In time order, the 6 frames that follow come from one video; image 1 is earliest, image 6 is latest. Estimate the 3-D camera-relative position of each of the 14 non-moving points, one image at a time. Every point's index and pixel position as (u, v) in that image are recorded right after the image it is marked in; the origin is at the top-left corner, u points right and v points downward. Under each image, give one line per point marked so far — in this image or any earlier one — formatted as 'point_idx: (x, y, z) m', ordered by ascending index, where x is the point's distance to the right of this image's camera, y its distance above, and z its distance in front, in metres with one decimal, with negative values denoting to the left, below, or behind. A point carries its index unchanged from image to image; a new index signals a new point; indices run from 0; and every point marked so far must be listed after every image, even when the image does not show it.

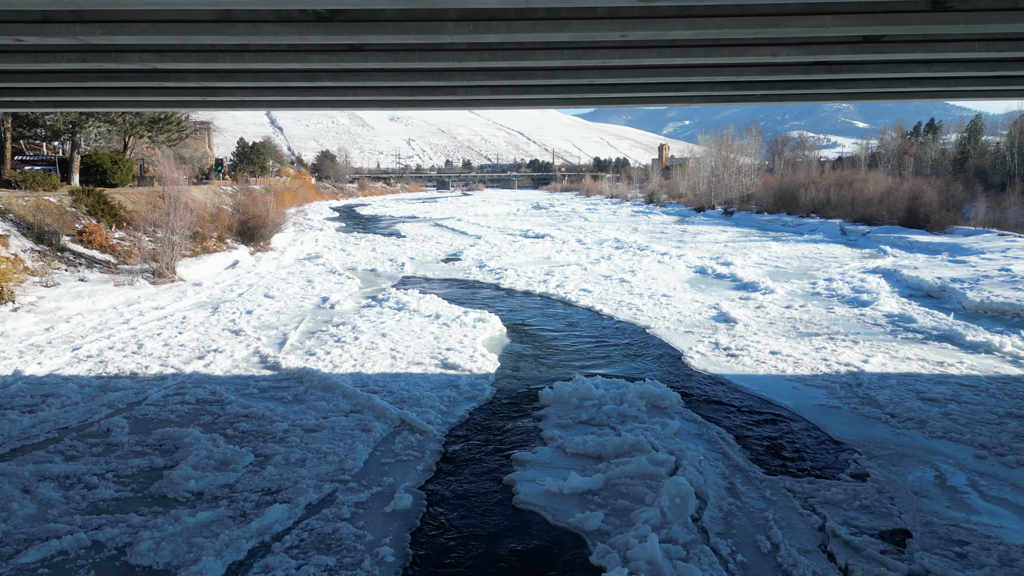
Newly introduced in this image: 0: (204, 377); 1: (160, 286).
0: (-3.0, -0.9, +8.5) m
1: (-6.1, 0.0, +14.9) m
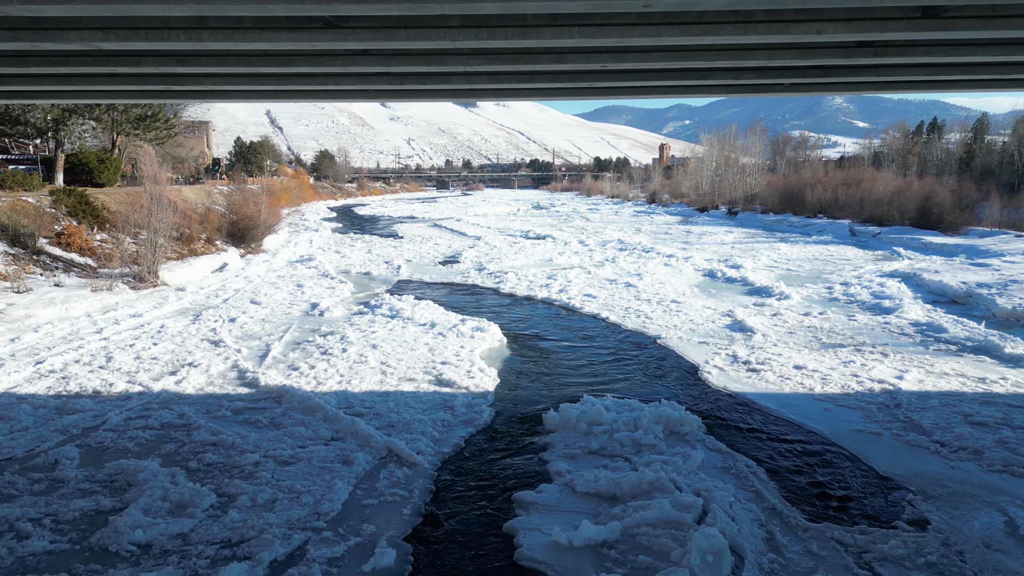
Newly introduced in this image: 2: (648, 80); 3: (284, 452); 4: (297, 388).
0: (-3.0, -1.0, +7.7) m
1: (-6.1, -0.1, +14.1) m
2: (+1.3, +1.9, +7.8) m
3: (-1.6, -1.1, +6.0) m
4: (-2.0, -0.9, +8.0) m
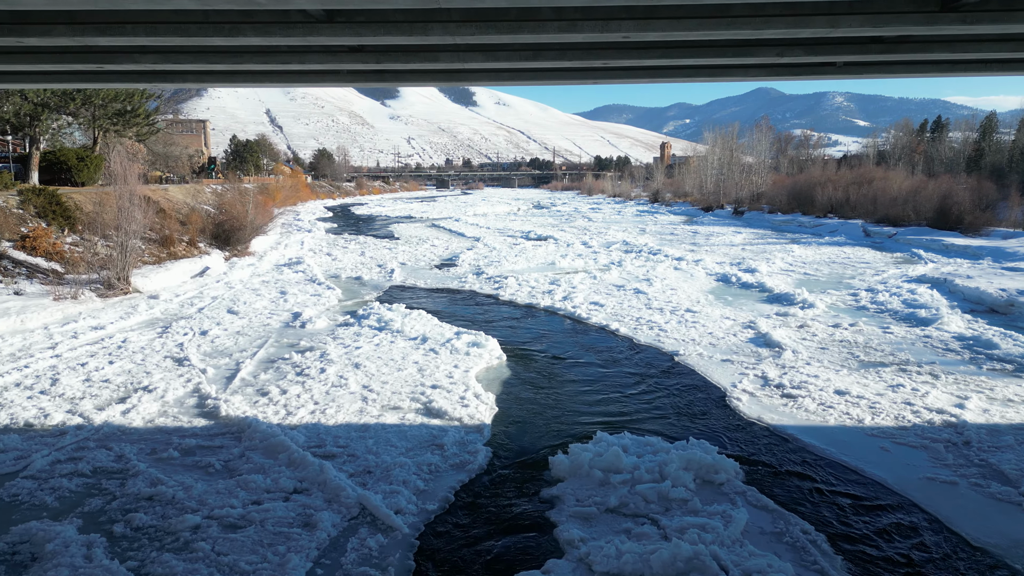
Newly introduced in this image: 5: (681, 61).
0: (-3.0, -1.1, +6.6) m
1: (-6.1, -0.2, +13.0) m
2: (+1.3, +1.8, +6.7) m
3: (-1.6, -1.3, +4.9) m
4: (-2.0, -1.0, +6.9) m
5: (+1.3, +1.8, +6.8) m
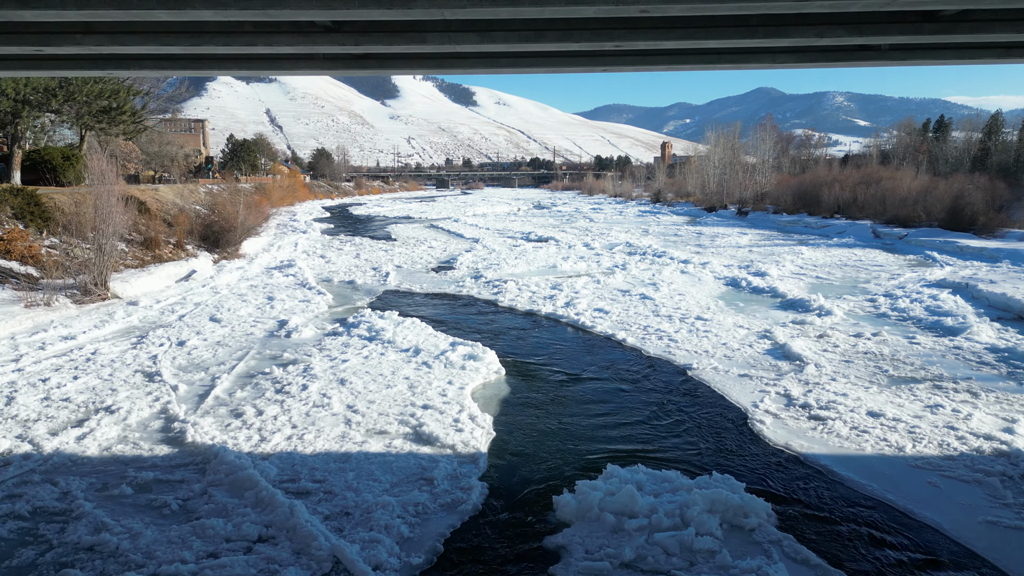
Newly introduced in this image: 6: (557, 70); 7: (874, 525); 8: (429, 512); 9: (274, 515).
0: (-3.0, -1.2, +5.9) m
1: (-6.1, -0.3, +12.3) m
2: (+1.3, +1.7, +6.0) m
3: (-1.6, -1.4, +4.2) m
4: (-2.0, -1.1, +6.1) m
5: (+1.3, +1.7, +6.0) m
6: (+0.4, +1.8, +7.2) m
7: (+2.0, -1.3, +4.8) m
8: (-0.5, -1.3, +5.0) m
9: (-1.3, -1.3, +4.8) m
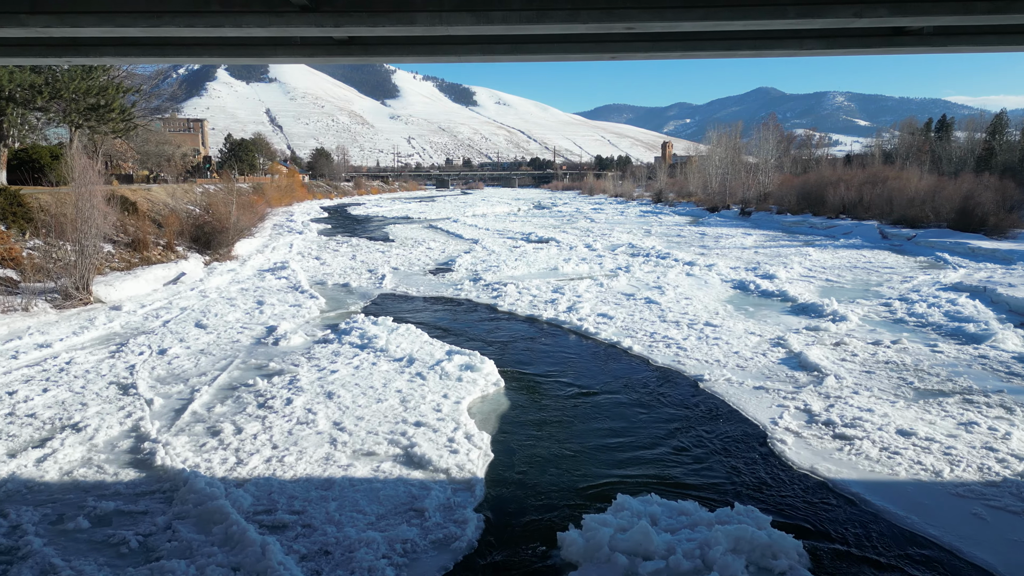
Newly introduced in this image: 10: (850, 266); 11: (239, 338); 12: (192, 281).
0: (-3.0, -1.2, +5.3) m
1: (-6.1, -0.3, +11.8) m
2: (+1.3, +1.6, +5.4) m
3: (-1.6, -1.4, +3.7) m
4: (-2.0, -1.2, +5.6) m
5: (+1.3, +1.6, +5.5) m
6: (+0.4, +1.8, +6.7) m
7: (+2.0, -1.4, +4.3) m
8: (-0.5, -1.3, +4.4) m
9: (-1.3, -1.3, +4.3) m
10: (+7.3, +0.5, +18.7) m
11: (-3.3, -0.6, +10.5) m
12: (-5.7, +0.1, +15.3) m
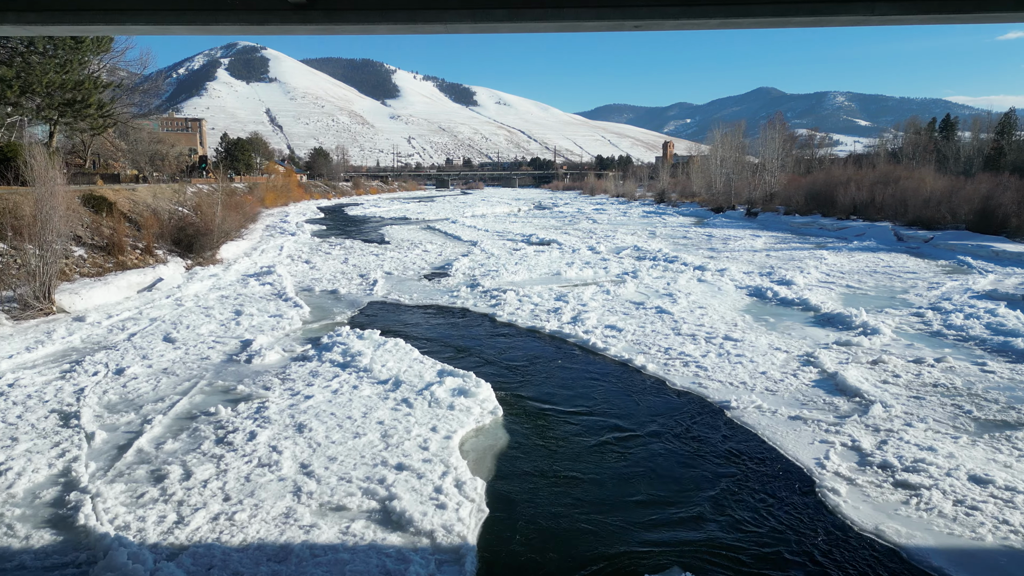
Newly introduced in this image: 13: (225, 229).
0: (-3.0, -1.4, +4.3) m
1: (-6.1, -0.4, +10.7) m
2: (+1.3, +1.5, +4.4) m
3: (-1.6, -1.5, +2.6) m
4: (-2.0, -1.3, +4.6) m
5: (+1.3, +1.5, +4.5) m
6: (+0.4, +1.7, +5.6) m
7: (+2.0, -1.5, +3.2) m
8: (-0.5, -1.5, +3.4) m
9: (-1.3, -1.4, +3.3) m
10: (+7.3, +0.3, +17.6) m
11: (-3.3, -0.7, +9.5) m
12: (-5.7, 0.0, +14.3) m
13: (-6.4, +1.3, +19.3) m
